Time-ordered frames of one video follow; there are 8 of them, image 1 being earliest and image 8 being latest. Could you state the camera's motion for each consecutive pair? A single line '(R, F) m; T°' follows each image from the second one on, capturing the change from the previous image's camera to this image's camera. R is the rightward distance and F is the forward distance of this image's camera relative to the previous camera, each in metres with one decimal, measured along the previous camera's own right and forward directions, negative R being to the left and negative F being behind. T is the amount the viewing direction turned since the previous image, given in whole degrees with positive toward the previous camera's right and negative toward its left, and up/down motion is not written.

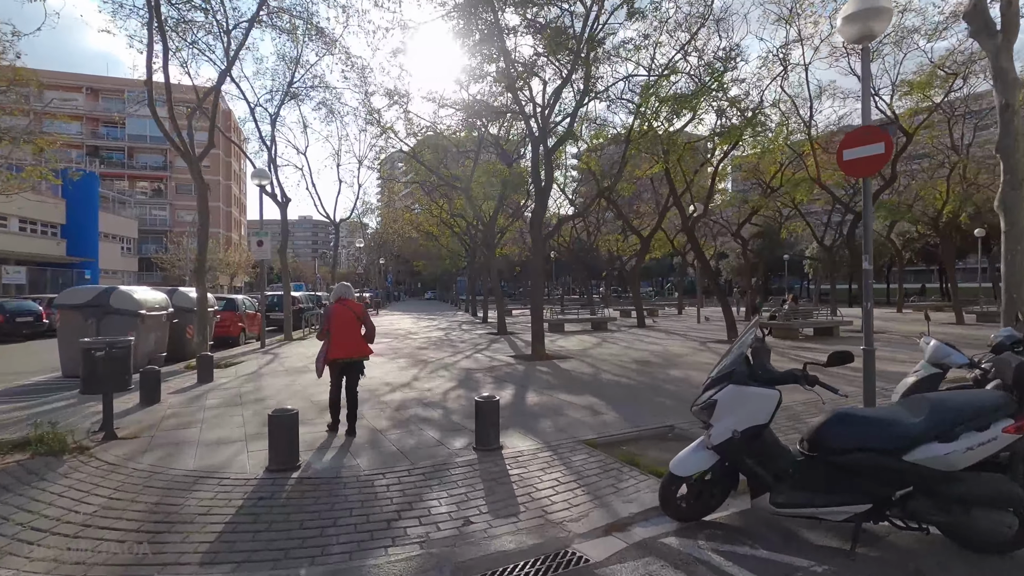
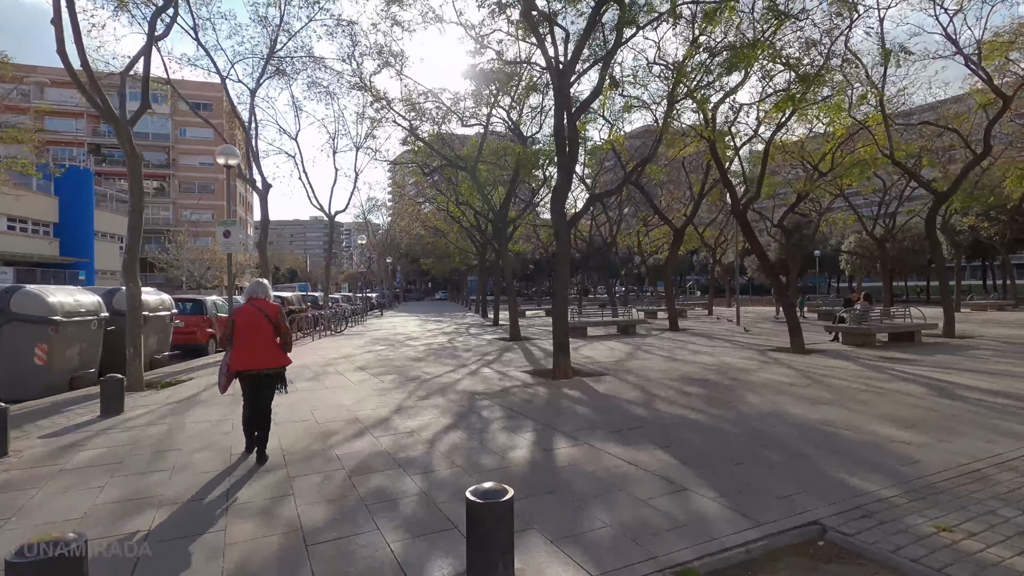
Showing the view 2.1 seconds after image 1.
(-0.1, +2.9) m; -1°
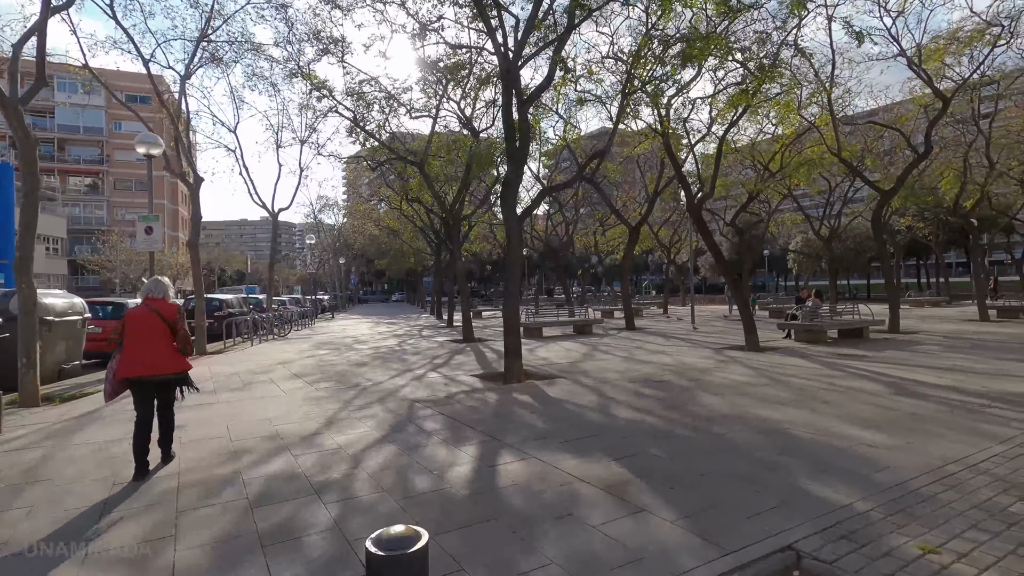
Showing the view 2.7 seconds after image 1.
(+0.2, +0.6) m; +4°
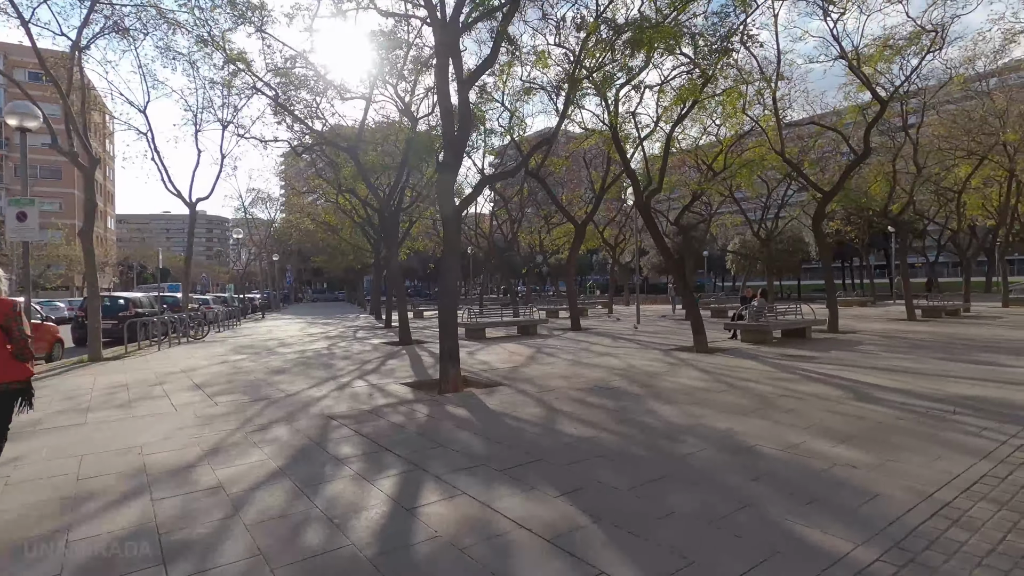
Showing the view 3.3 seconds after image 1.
(+0.2, +1.0) m; +6°
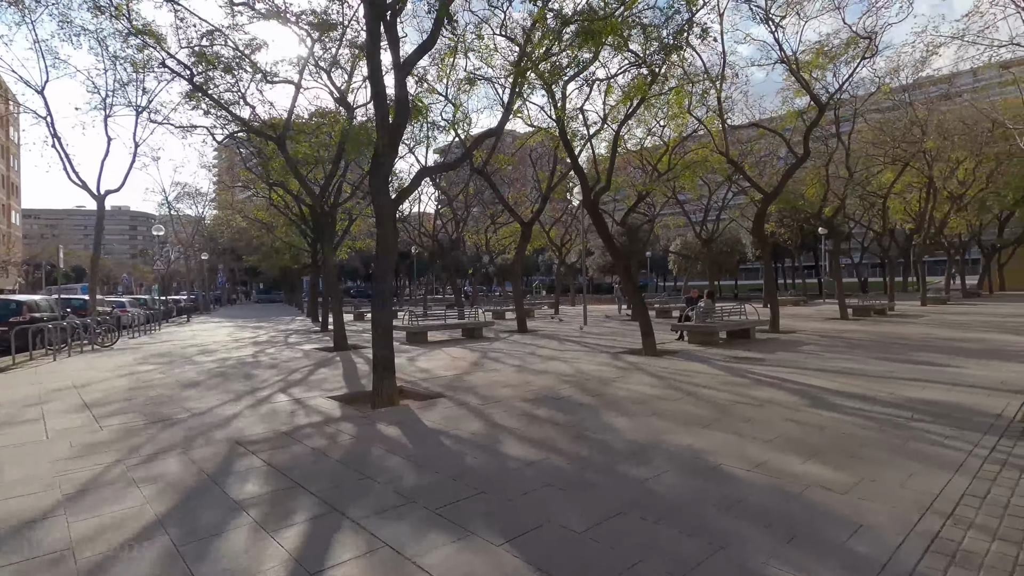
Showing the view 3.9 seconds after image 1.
(+0.1, +0.7) m; +6°
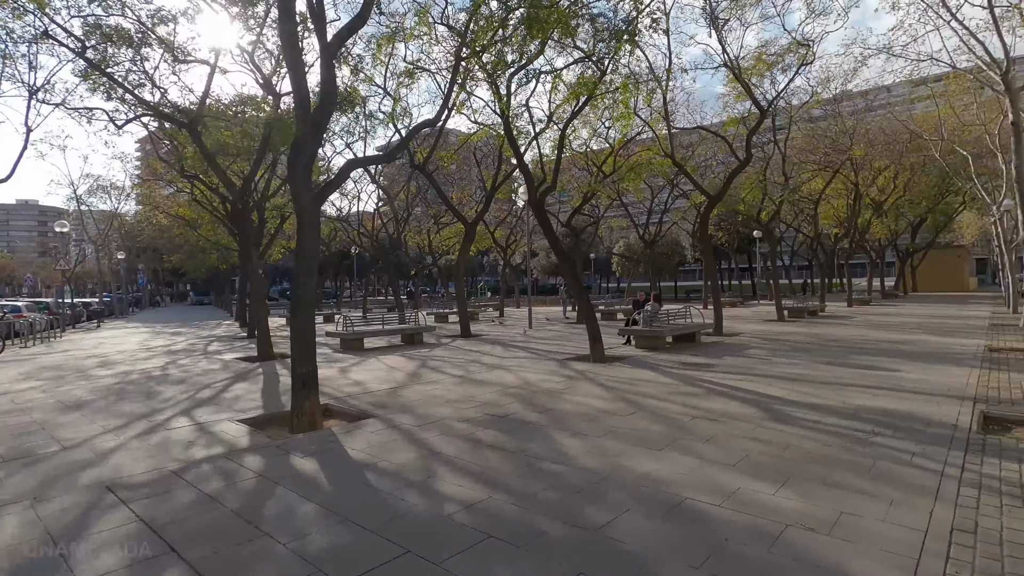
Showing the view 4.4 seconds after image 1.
(+0.1, +0.8) m; +6°
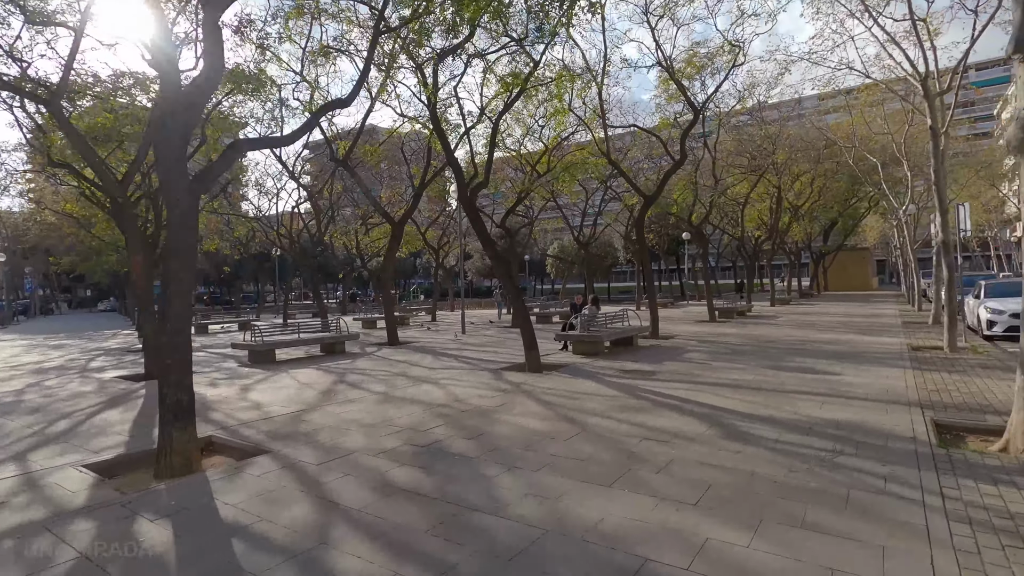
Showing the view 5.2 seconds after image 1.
(+0.1, +1.0) m; +7°
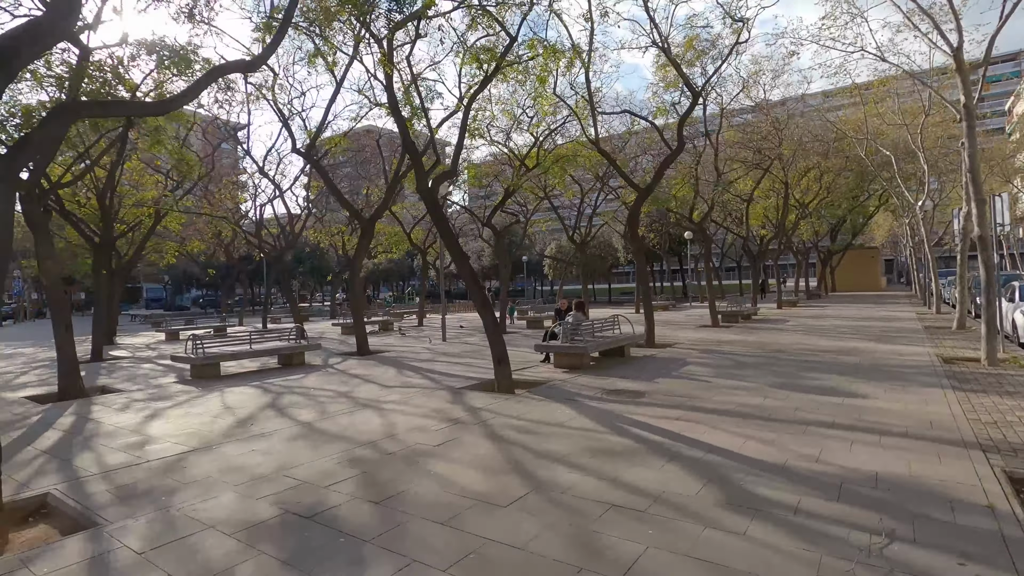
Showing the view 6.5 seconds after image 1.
(+0.7, +1.7) m; 0°
